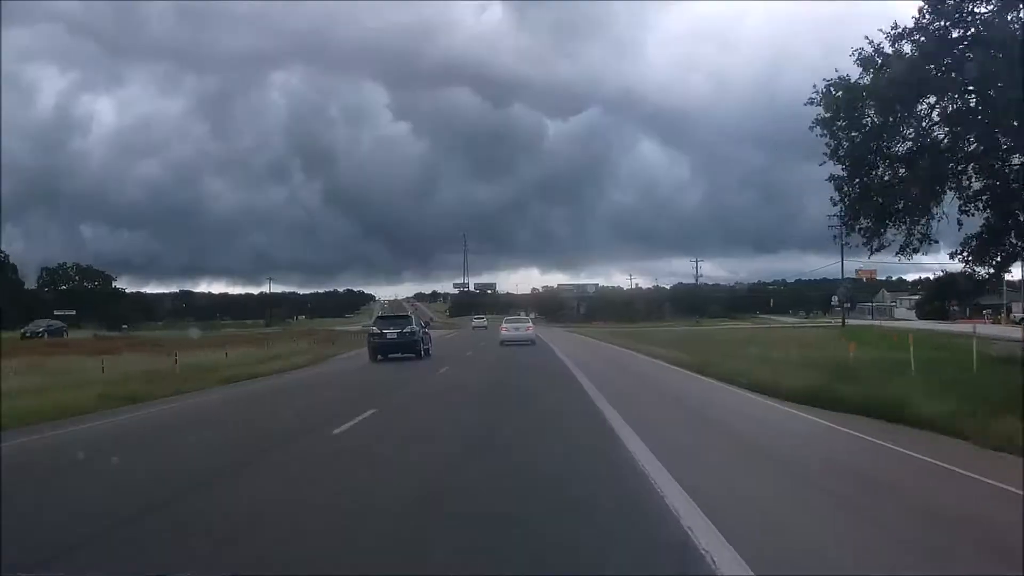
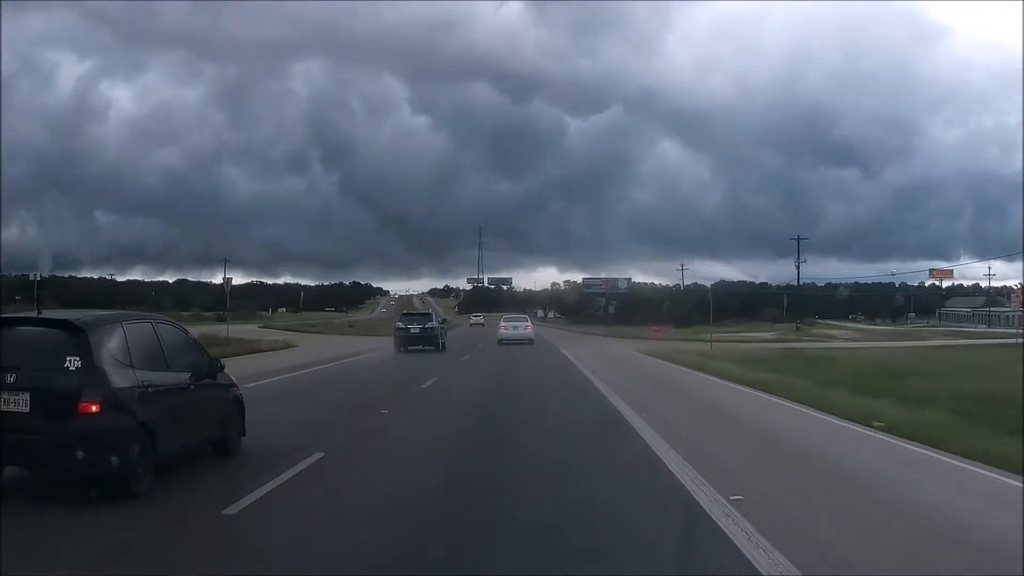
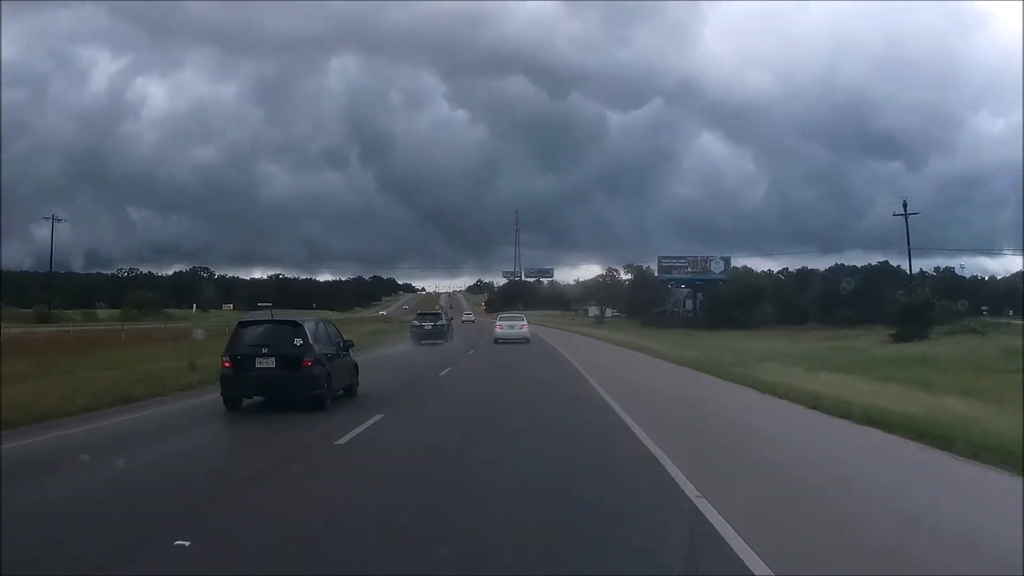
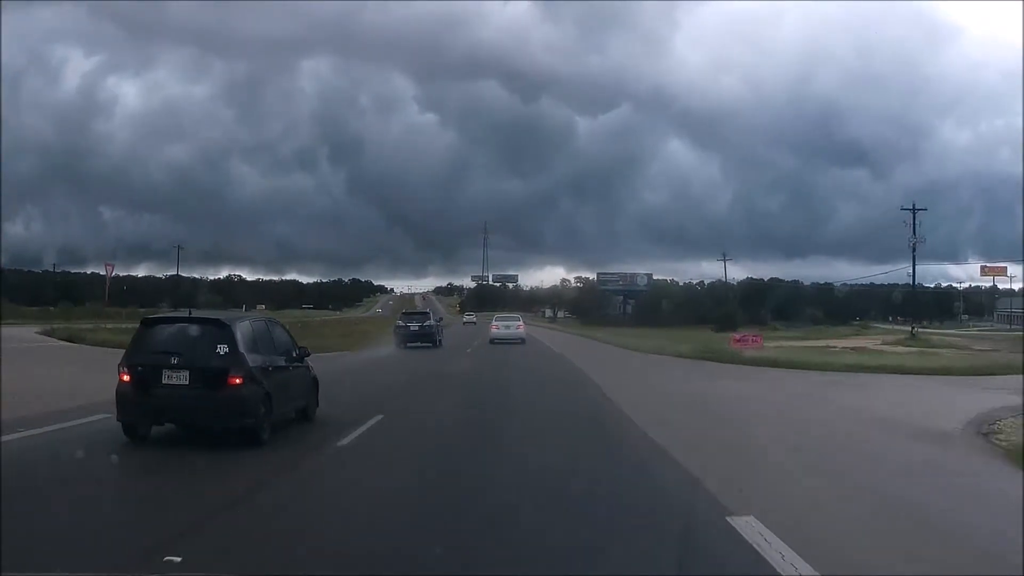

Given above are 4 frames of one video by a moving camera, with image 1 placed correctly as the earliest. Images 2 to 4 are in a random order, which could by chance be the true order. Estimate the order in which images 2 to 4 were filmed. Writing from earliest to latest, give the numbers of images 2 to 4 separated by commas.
2, 4, 3
